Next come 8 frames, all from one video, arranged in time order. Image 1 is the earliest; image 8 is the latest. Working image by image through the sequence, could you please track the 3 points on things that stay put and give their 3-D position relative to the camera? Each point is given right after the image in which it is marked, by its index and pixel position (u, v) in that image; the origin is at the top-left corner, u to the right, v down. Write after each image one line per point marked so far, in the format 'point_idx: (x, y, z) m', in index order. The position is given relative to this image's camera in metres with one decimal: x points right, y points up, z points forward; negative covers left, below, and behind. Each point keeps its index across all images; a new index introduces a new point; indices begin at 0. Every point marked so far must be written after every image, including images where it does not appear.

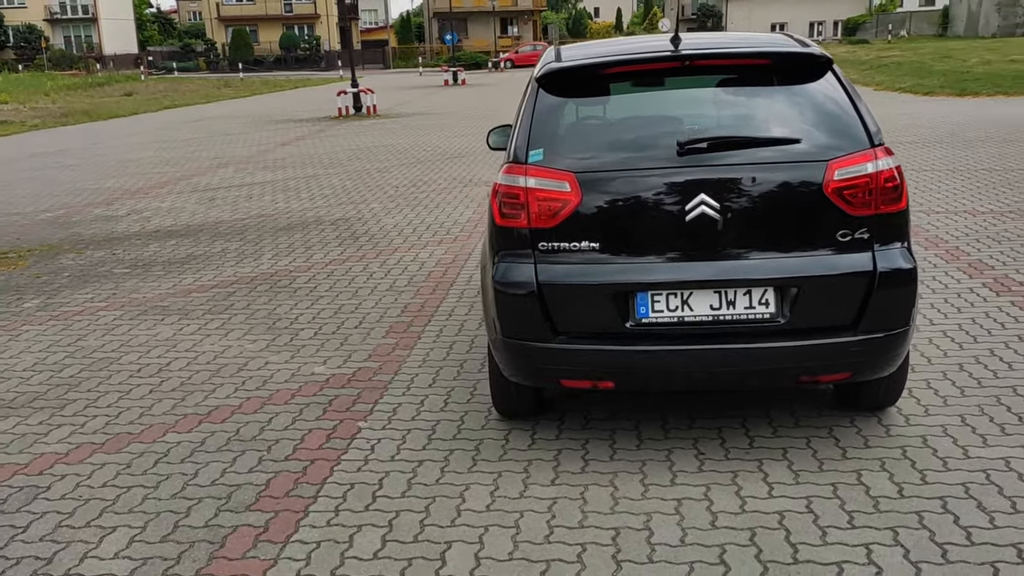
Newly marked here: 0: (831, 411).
0: (+1.4, -0.6, +4.2) m
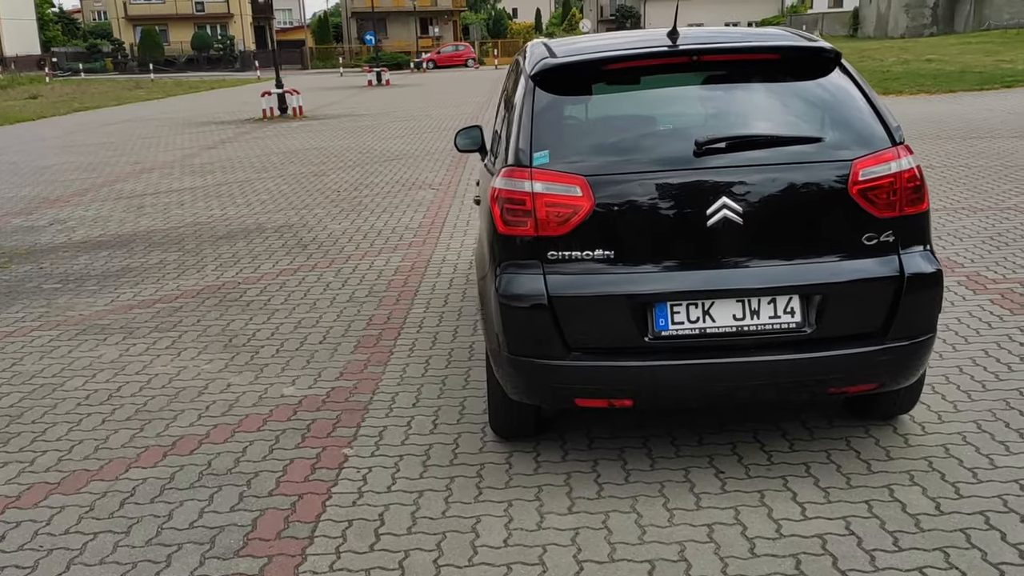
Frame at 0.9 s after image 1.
0: (+1.4, -0.6, +4.1) m
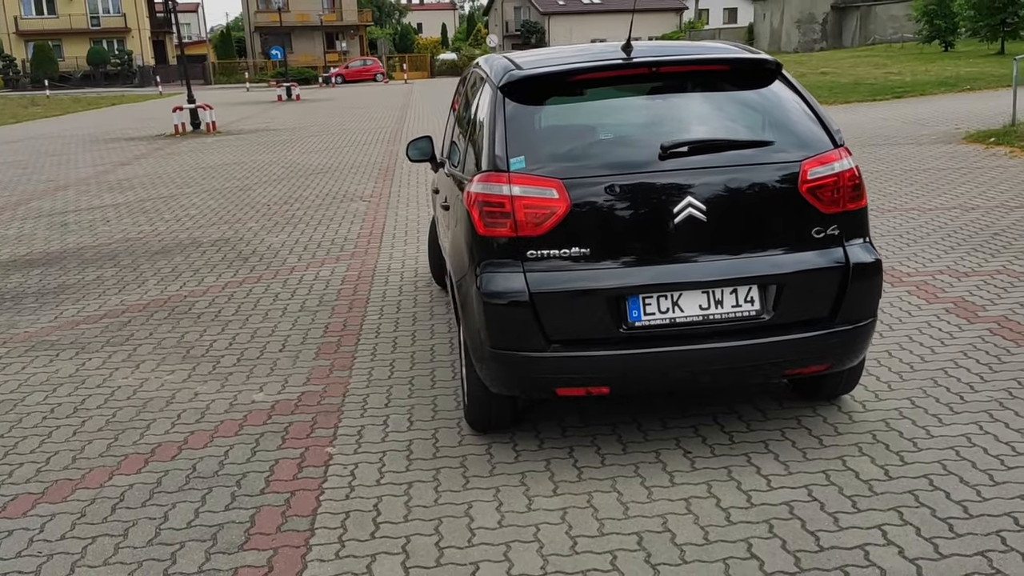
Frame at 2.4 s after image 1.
0: (+1.3, -0.5, +4.4) m
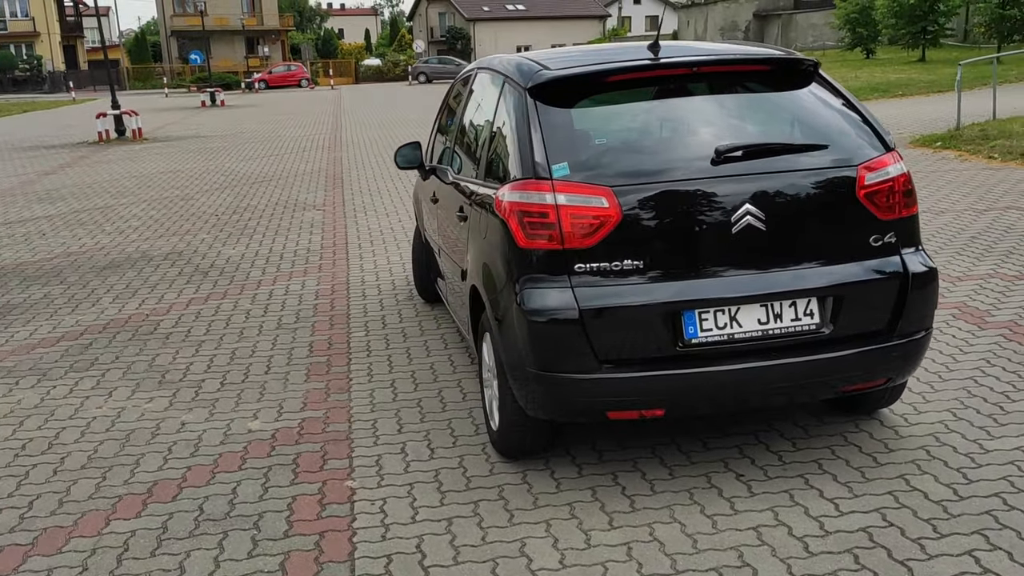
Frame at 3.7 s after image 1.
0: (+1.4, -0.6, +4.2) m
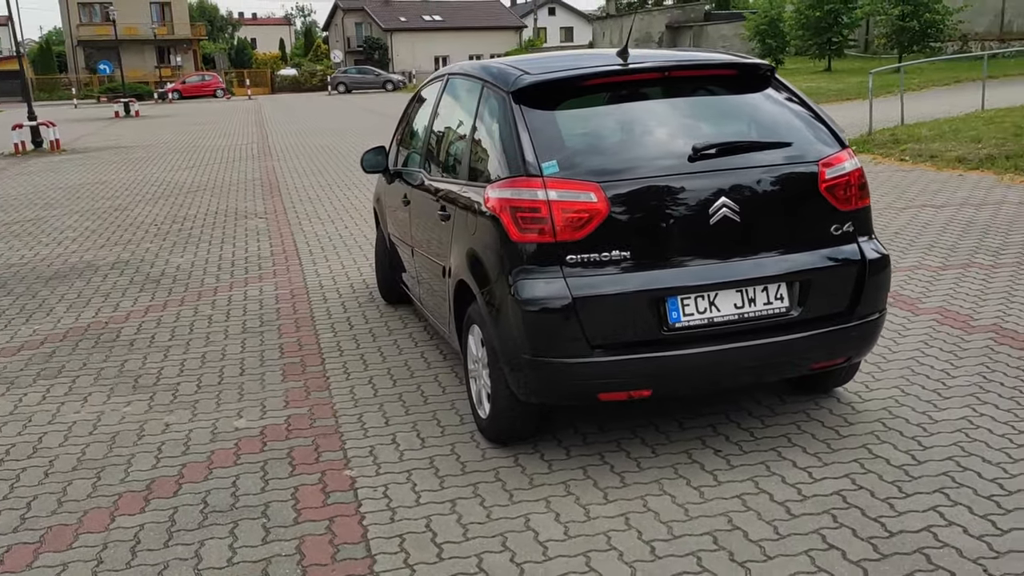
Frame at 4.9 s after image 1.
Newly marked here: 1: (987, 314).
0: (+1.4, -0.5, +4.6) m
1: (+2.9, -0.2, +5.8) m
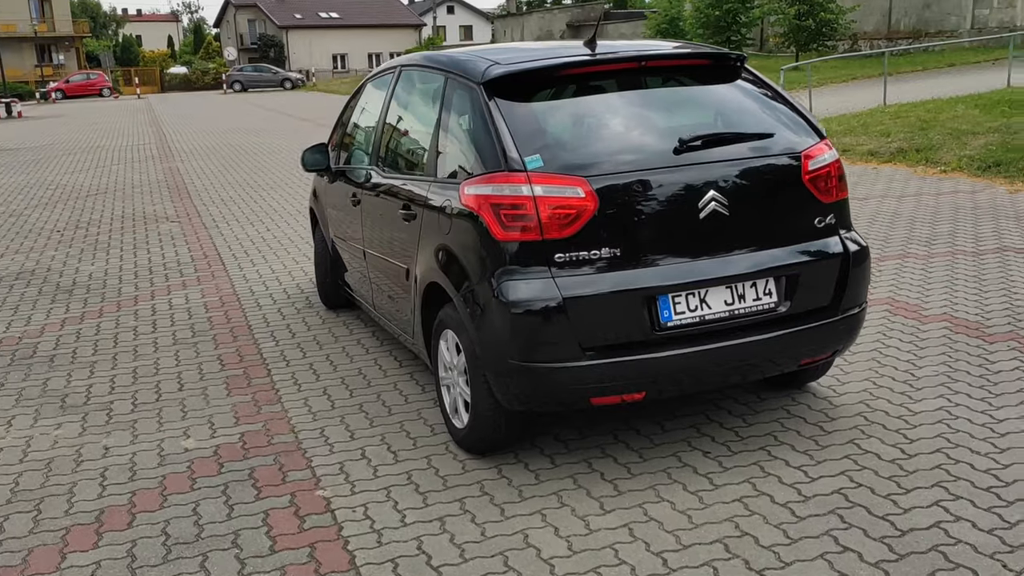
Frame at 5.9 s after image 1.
0: (+1.2, -0.5, +4.5) m
1: (+2.6, -0.1, +5.9) m
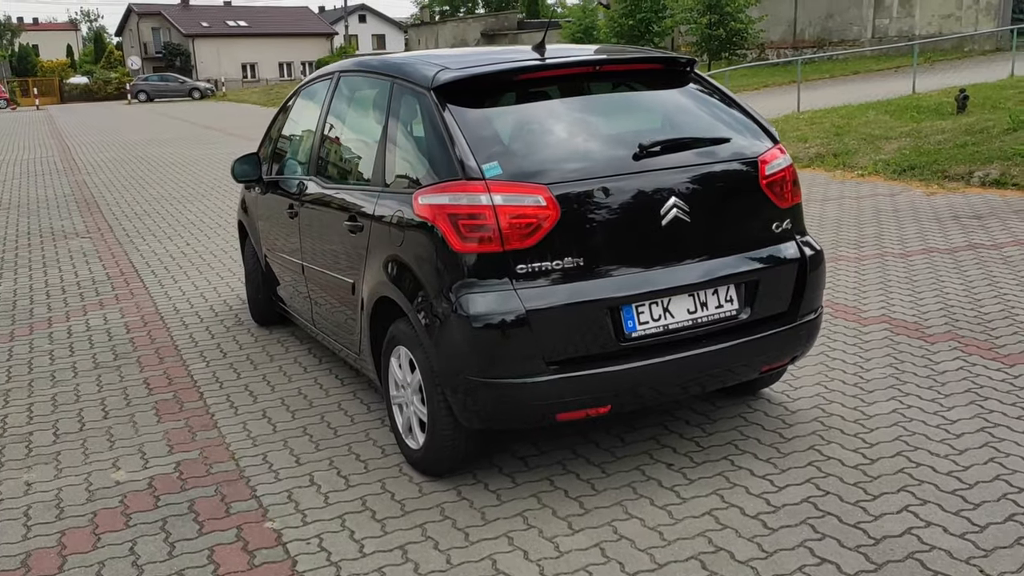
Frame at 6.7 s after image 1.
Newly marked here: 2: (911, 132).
0: (+1.0, -0.5, +4.4) m
1: (+2.3, -0.1, +5.9) m
2: (+5.3, +2.1, +12.5) m
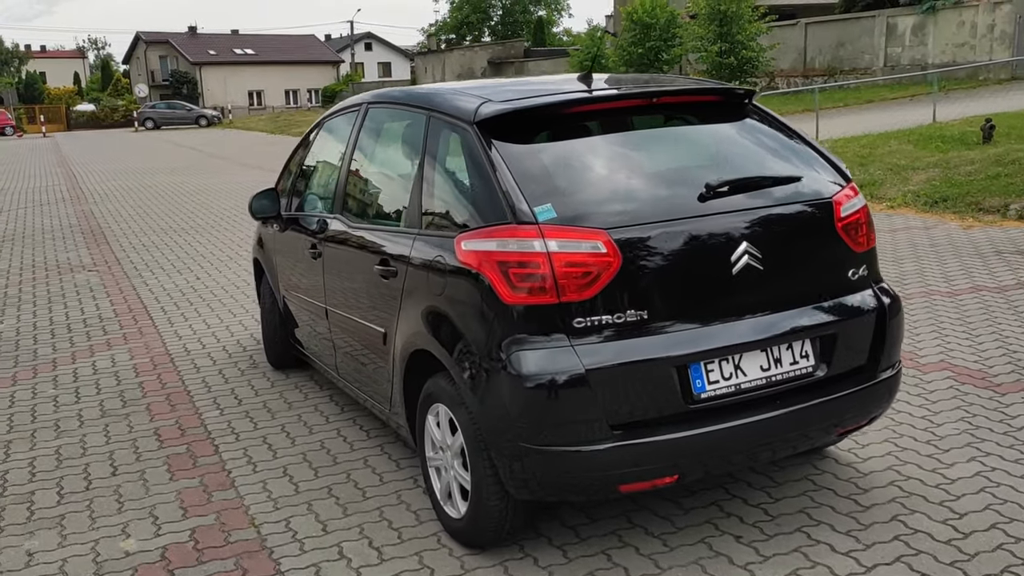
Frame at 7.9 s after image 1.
0: (+1.2, -0.7, +4.1) m
1: (+2.5, -0.4, +5.6) m
2: (+5.5, +1.6, +12.1) m
